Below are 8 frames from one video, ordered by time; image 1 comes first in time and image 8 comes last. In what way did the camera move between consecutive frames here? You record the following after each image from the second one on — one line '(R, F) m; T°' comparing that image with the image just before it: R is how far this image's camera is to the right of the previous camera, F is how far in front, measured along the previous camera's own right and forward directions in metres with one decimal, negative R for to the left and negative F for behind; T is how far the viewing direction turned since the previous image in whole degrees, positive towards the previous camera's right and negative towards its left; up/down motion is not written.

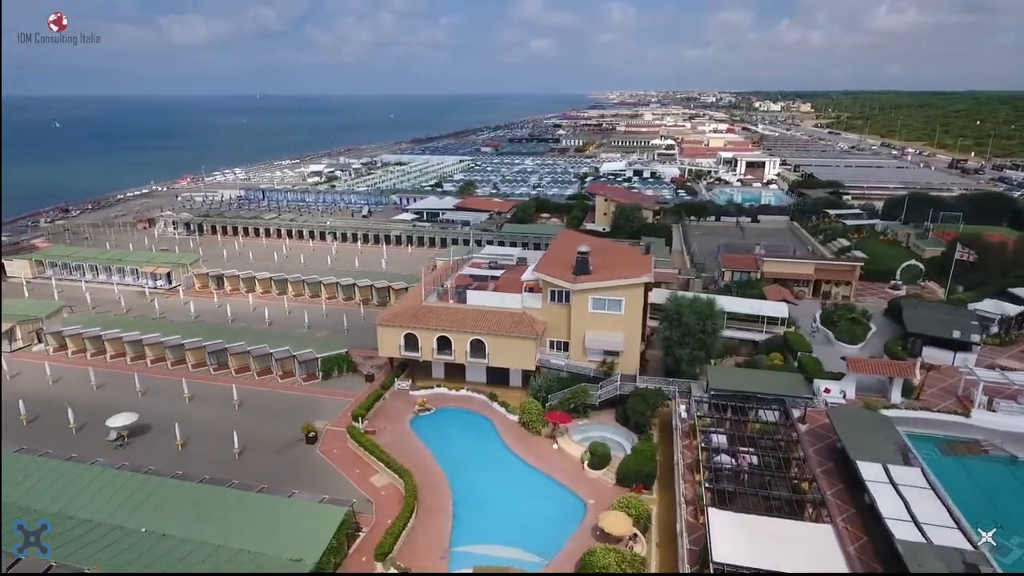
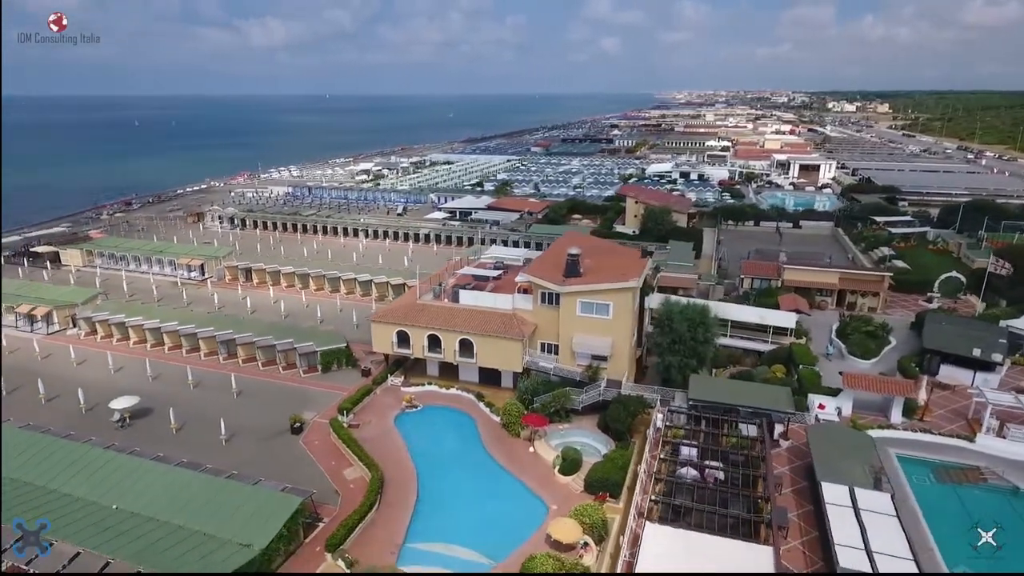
(+4.0, +0.3) m; -5°
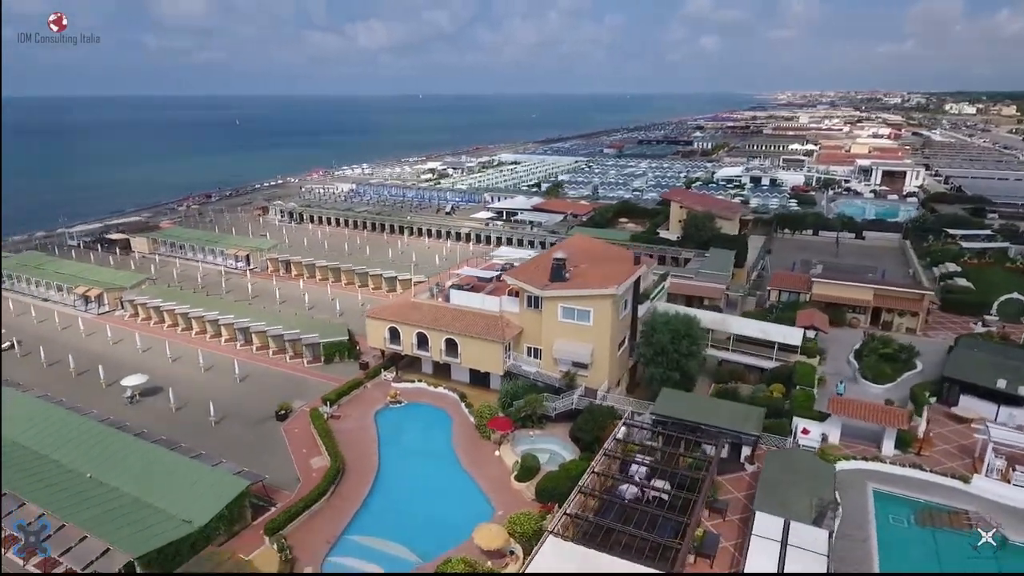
(+5.7, +0.5) m; -8°
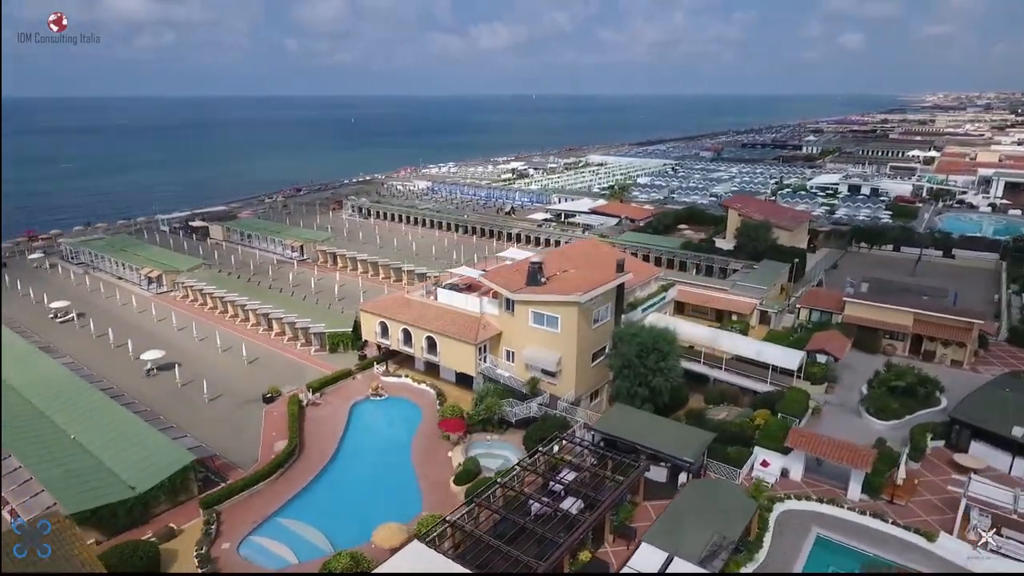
(+7.3, +1.0) m; -10°
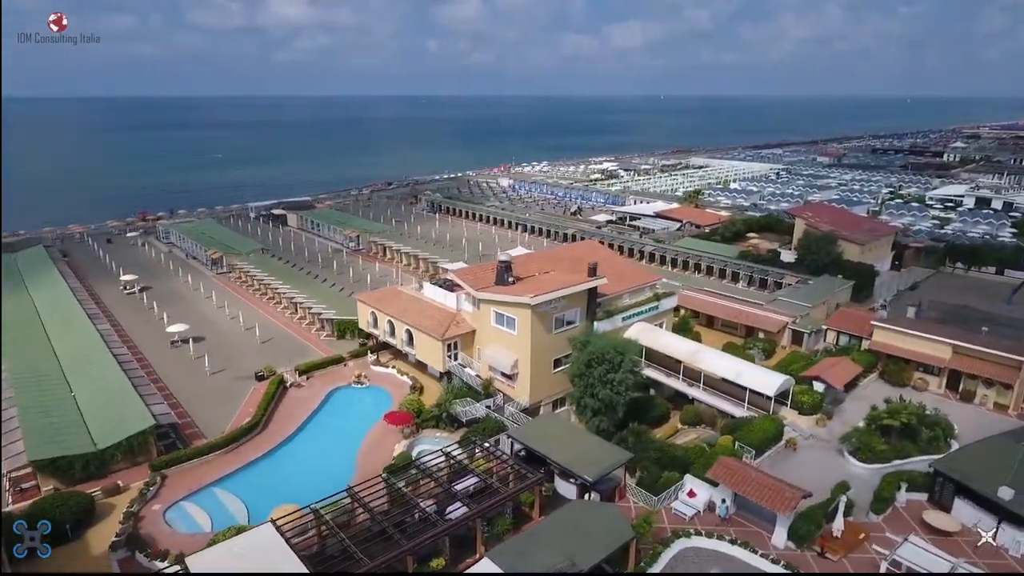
(+8.2, +1.4) m; -11°
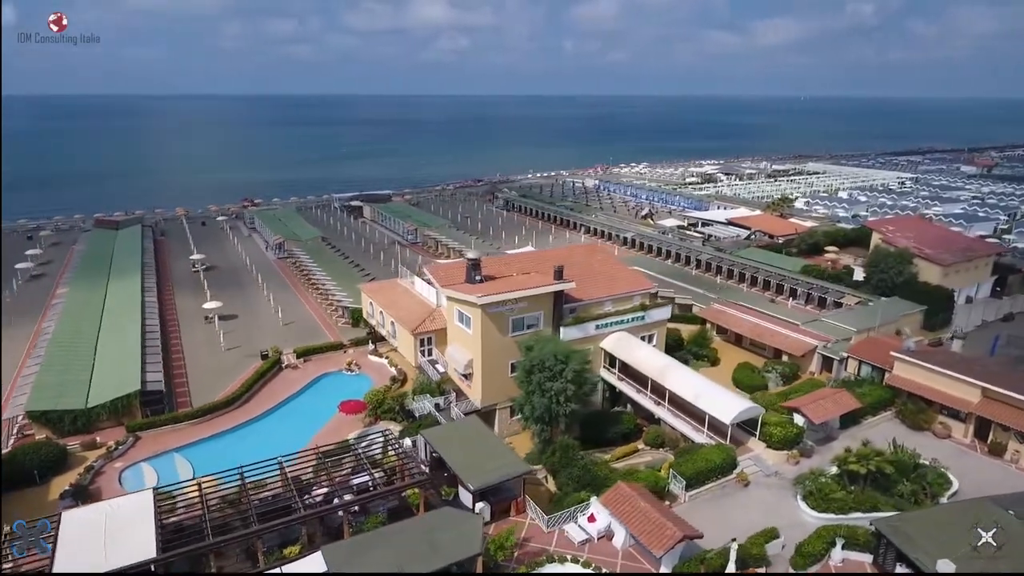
(+8.1, +1.6) m; -11°
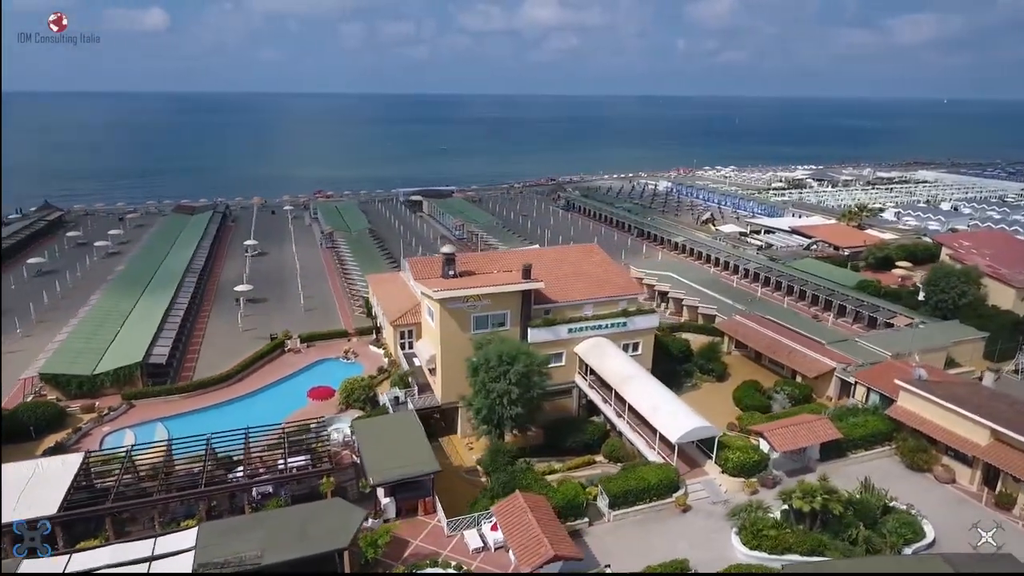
(+6.5, +1.3) m; -9°
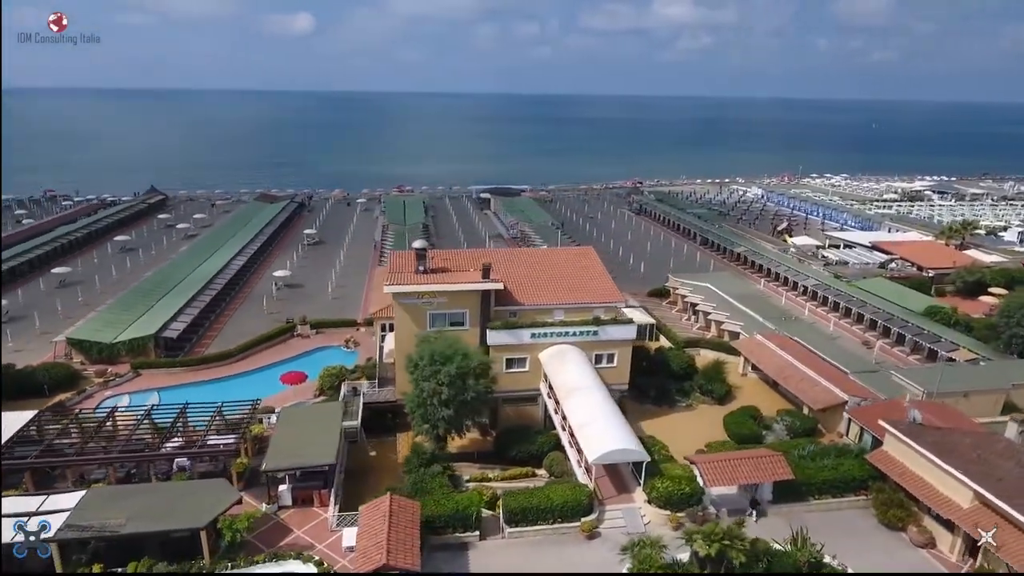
(+7.3, +1.6) m; -10°
